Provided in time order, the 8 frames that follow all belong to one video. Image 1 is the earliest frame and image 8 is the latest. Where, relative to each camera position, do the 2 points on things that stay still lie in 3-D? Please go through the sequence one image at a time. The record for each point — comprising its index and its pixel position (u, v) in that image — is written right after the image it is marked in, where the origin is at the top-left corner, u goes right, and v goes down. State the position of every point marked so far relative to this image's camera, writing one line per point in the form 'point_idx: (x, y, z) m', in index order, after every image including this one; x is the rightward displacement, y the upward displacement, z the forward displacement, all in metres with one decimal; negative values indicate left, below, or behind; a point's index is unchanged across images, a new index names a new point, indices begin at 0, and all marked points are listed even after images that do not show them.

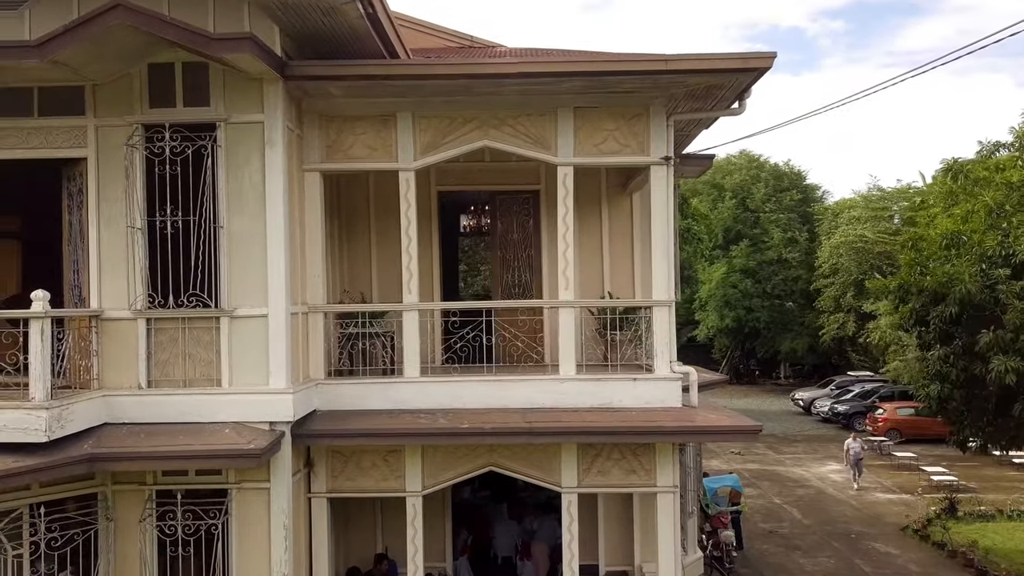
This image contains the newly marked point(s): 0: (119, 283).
0: (-3.8, 0.0, +6.3) m
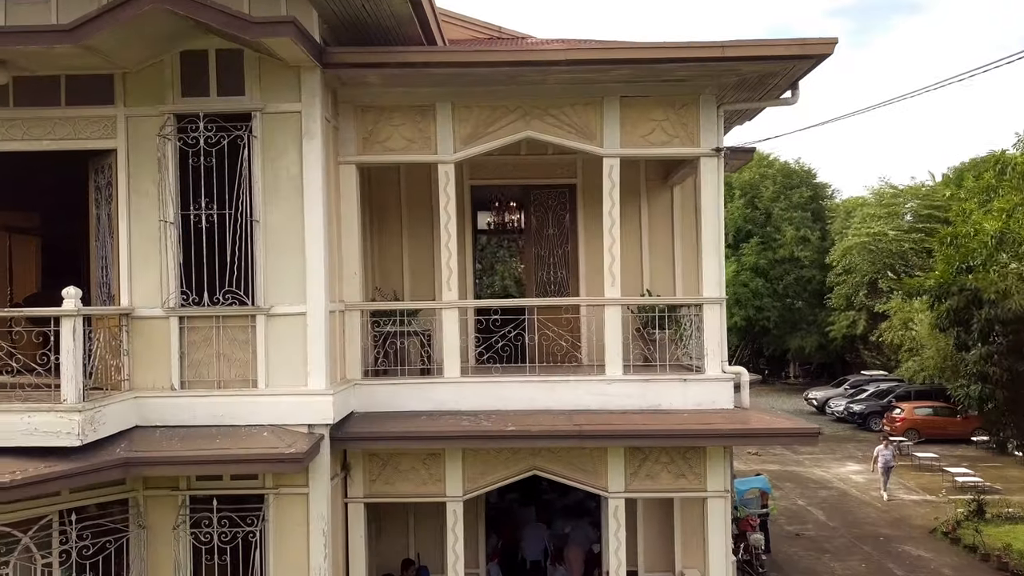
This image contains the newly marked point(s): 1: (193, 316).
0: (-3.4, +0.1, +6.1) m
1: (-3.0, -0.3, +6.0) m
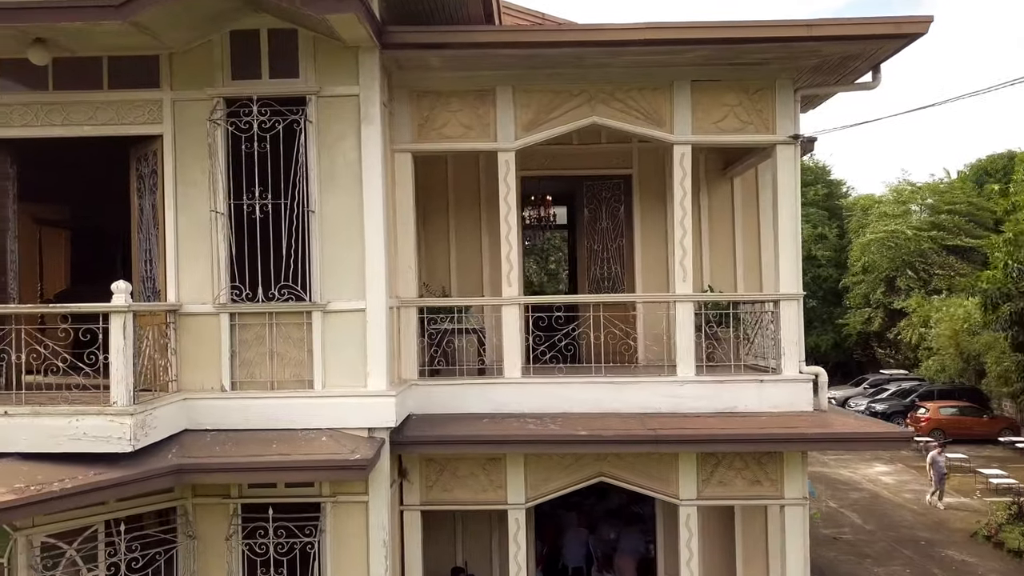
0: (-2.7, +0.1, +5.7) m
1: (-2.3, -0.2, +5.7) m
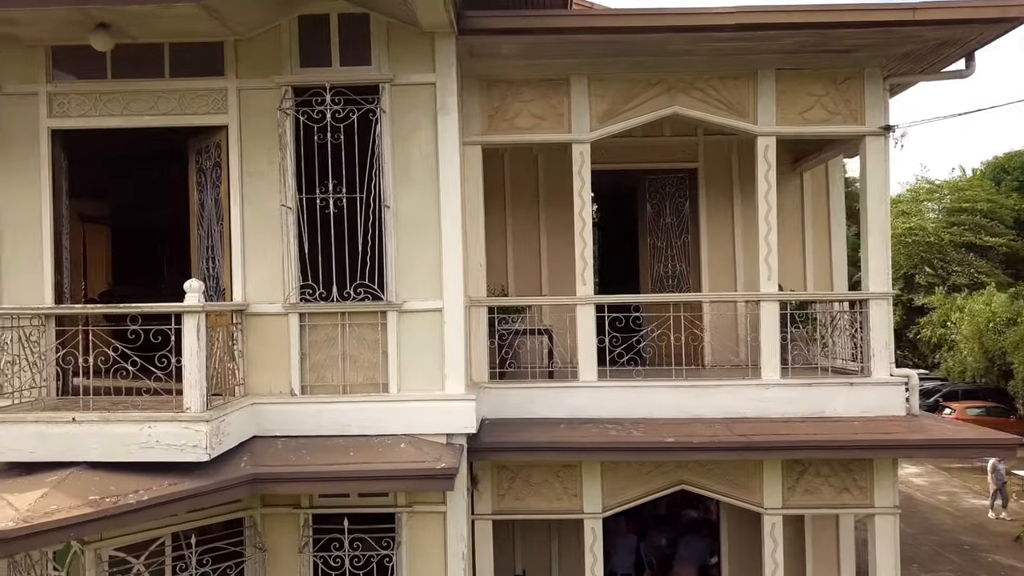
0: (-2.0, +0.1, +5.4) m
1: (-1.6, -0.2, +5.4) m
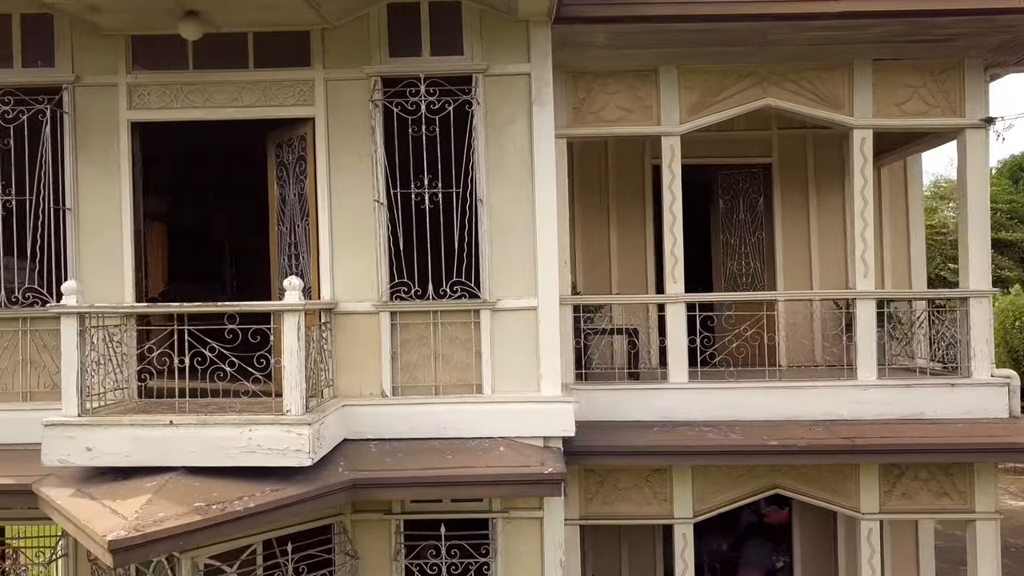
0: (-1.2, +0.1, +5.2) m
1: (-0.8, -0.2, +5.2) m
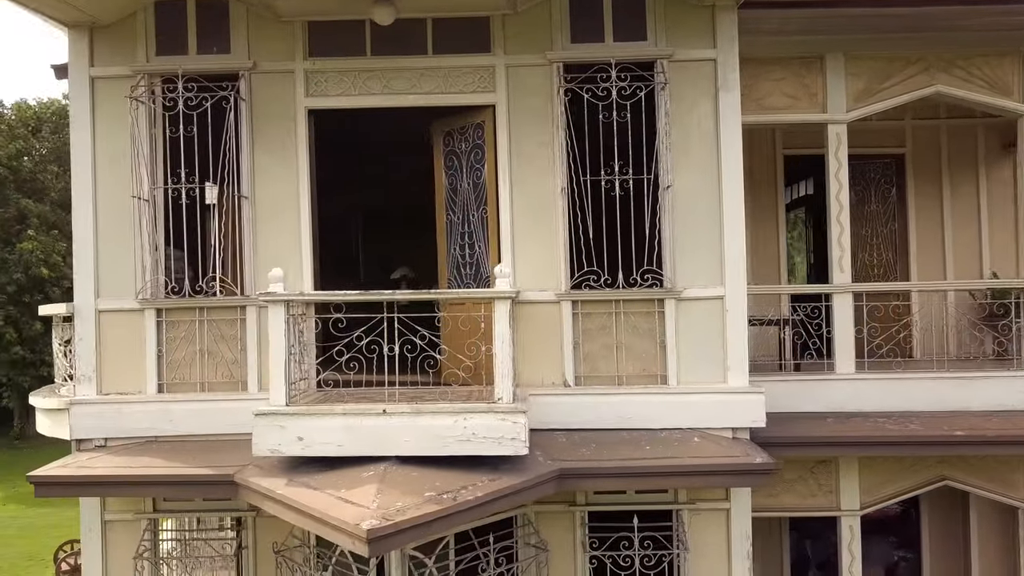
0: (+0.2, +0.2, +5.2) m
1: (+0.6, -0.1, +5.1) m
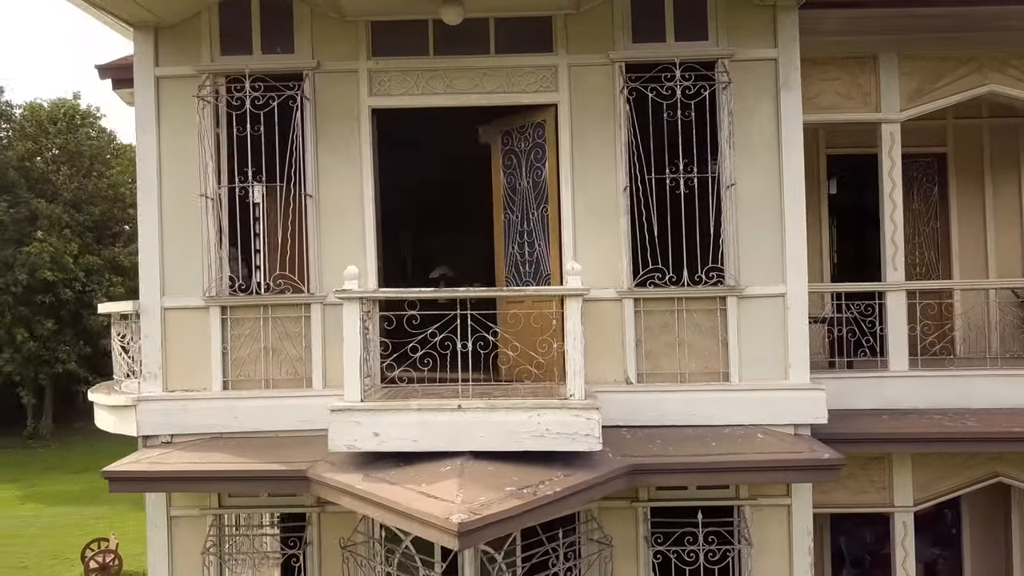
0: (+0.7, +0.3, +5.2) m
1: (+1.1, -0.1, +5.2) m
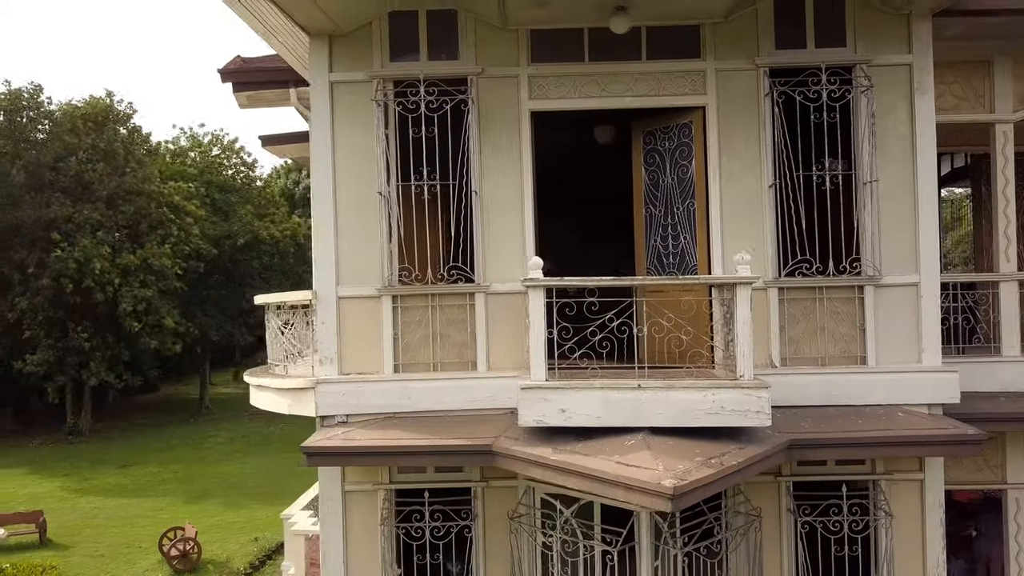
0: (+2.0, +0.3, +5.6) m
1: (+2.4, 0.0, +5.6) m
